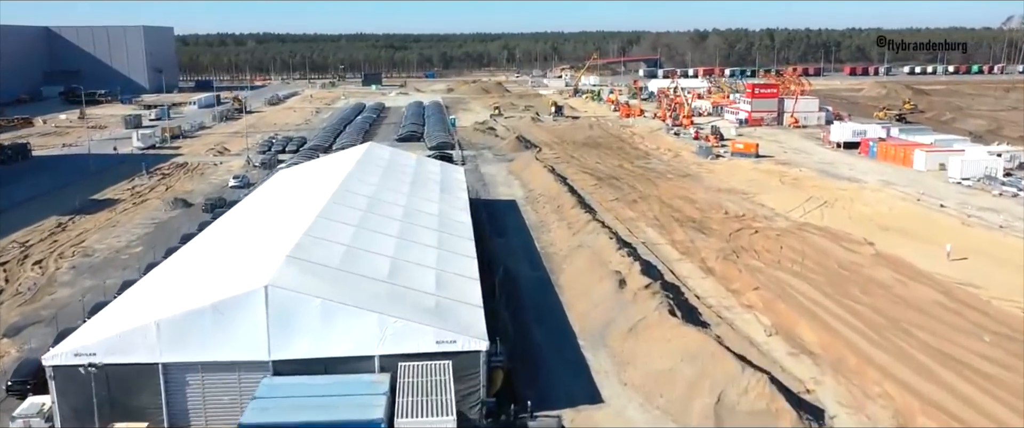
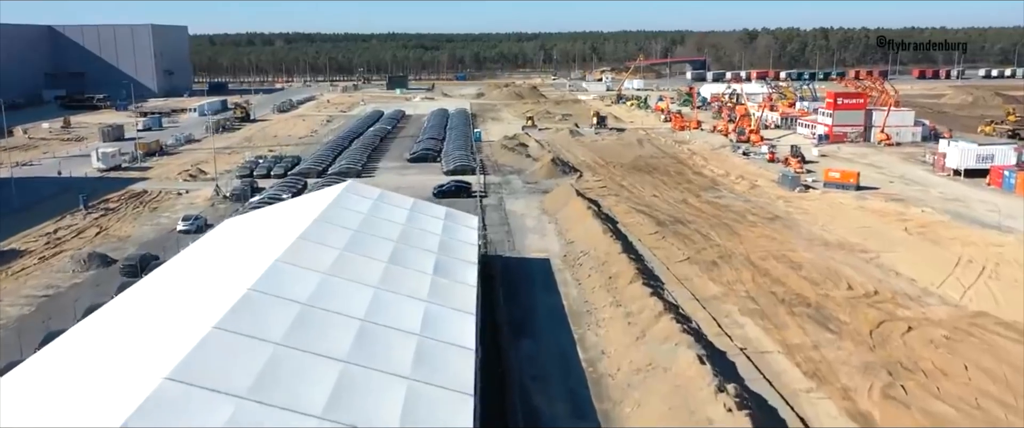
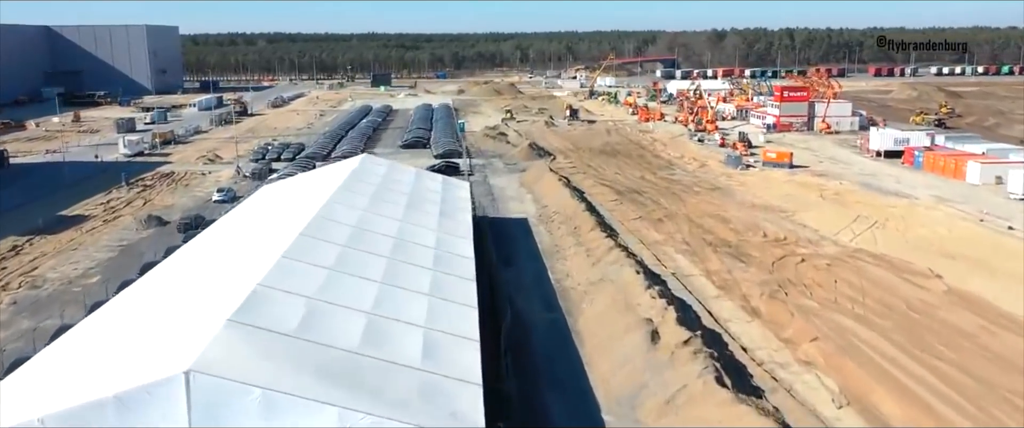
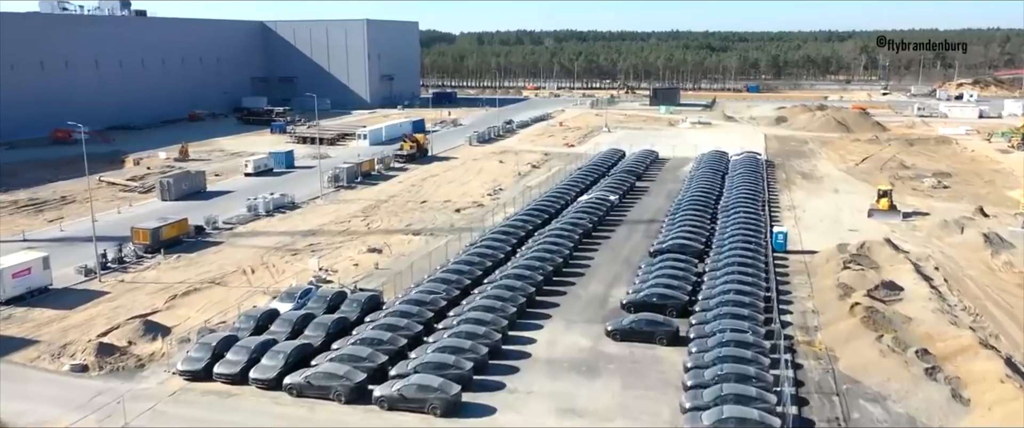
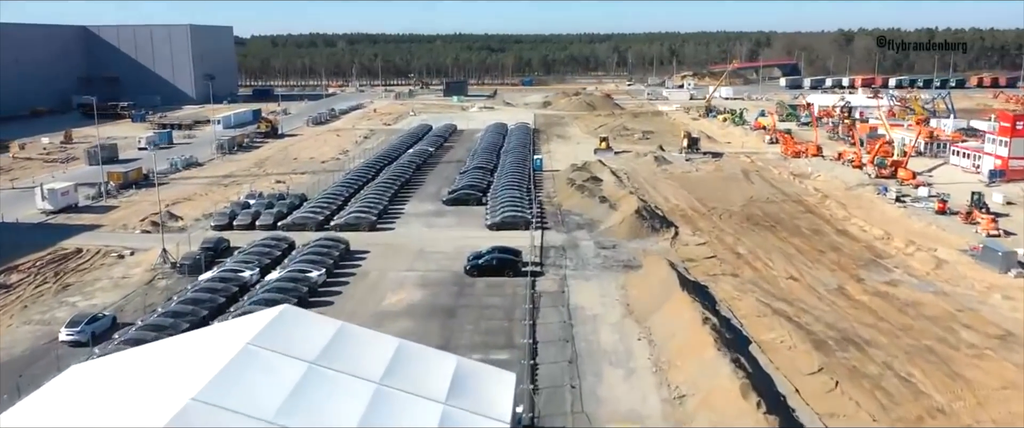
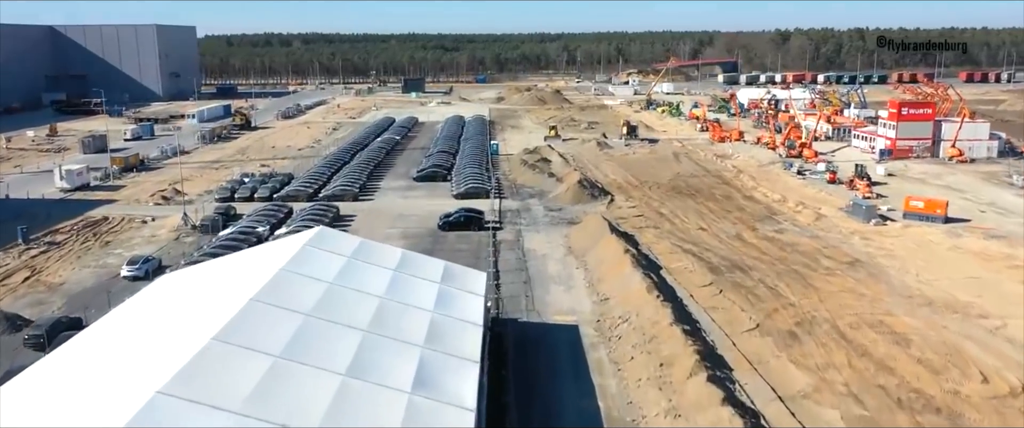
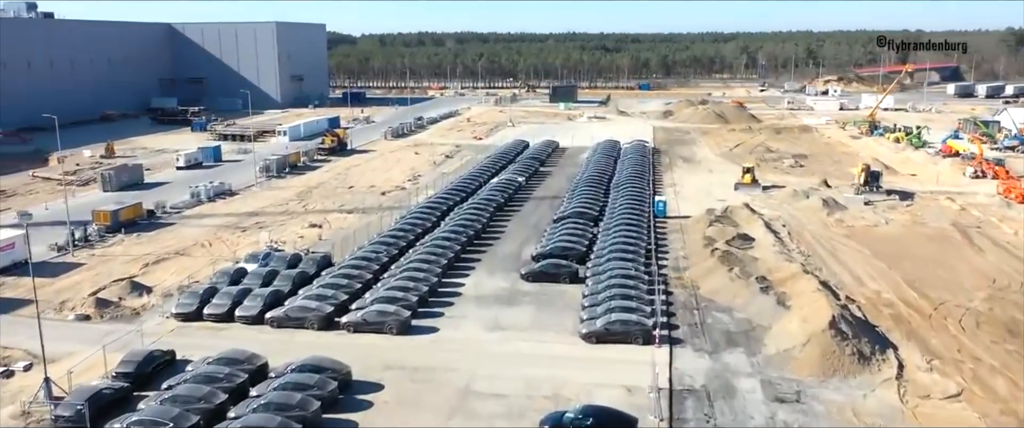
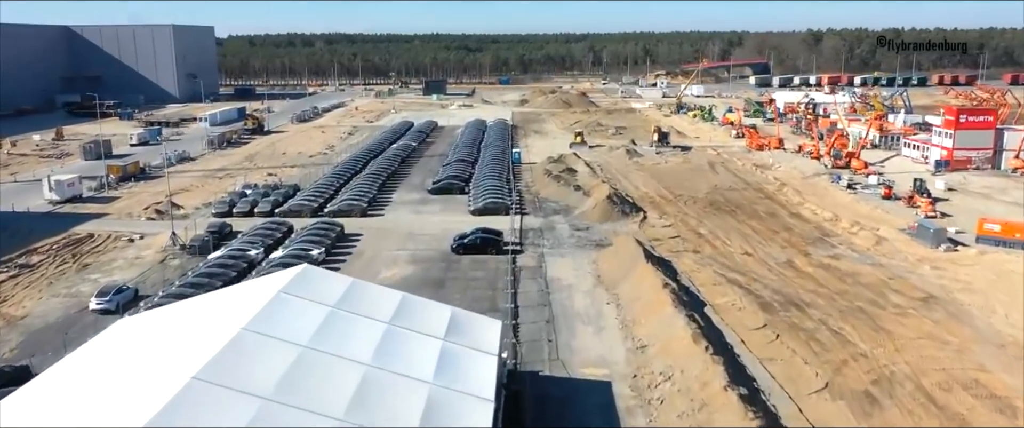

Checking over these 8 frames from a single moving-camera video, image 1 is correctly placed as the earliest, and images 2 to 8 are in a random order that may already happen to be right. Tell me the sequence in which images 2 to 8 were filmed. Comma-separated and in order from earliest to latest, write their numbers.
3, 2, 6, 8, 5, 7, 4
